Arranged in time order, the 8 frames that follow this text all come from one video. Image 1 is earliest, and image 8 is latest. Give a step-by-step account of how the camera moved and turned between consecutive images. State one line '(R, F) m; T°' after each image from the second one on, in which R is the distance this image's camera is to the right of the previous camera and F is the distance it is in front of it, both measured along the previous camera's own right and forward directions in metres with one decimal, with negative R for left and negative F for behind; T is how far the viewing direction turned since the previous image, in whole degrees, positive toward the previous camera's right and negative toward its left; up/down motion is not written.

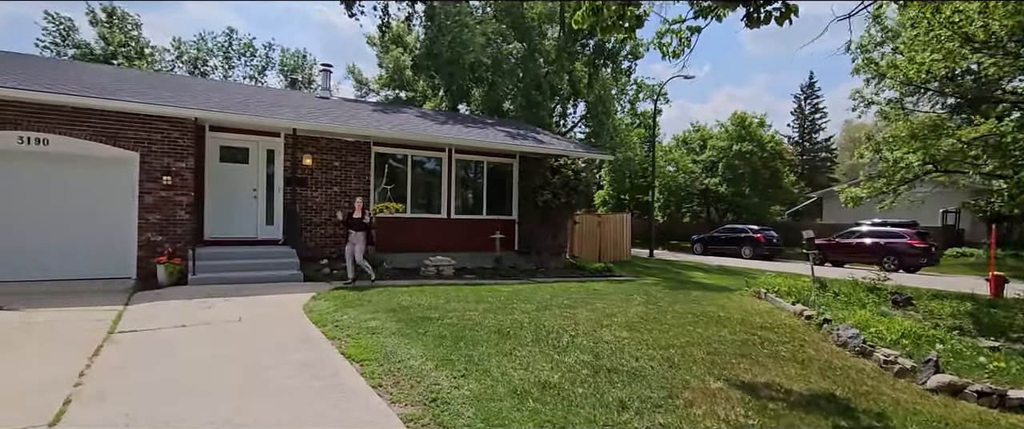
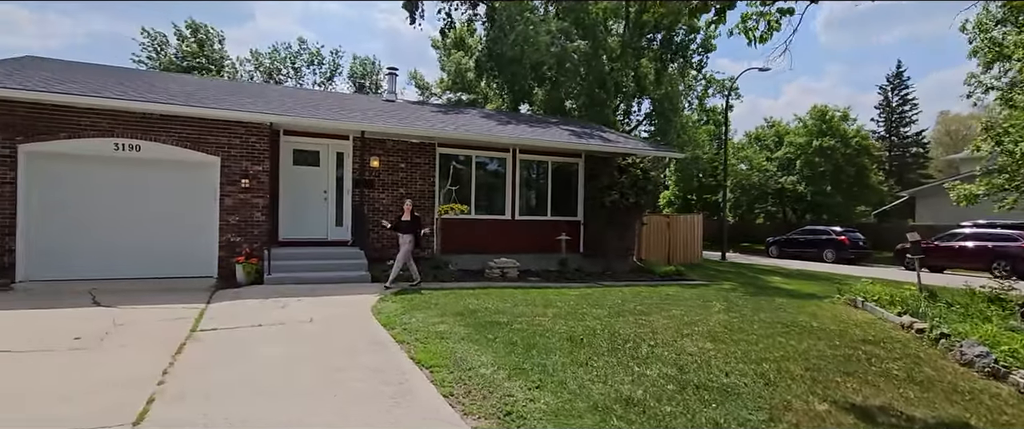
(-0.2, +0.3) m; -7°
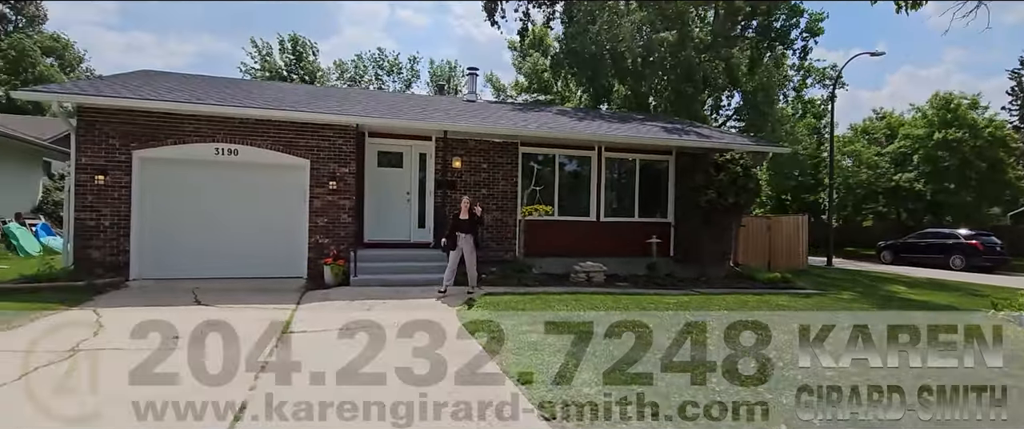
(-0.3, +0.5) m; -8°
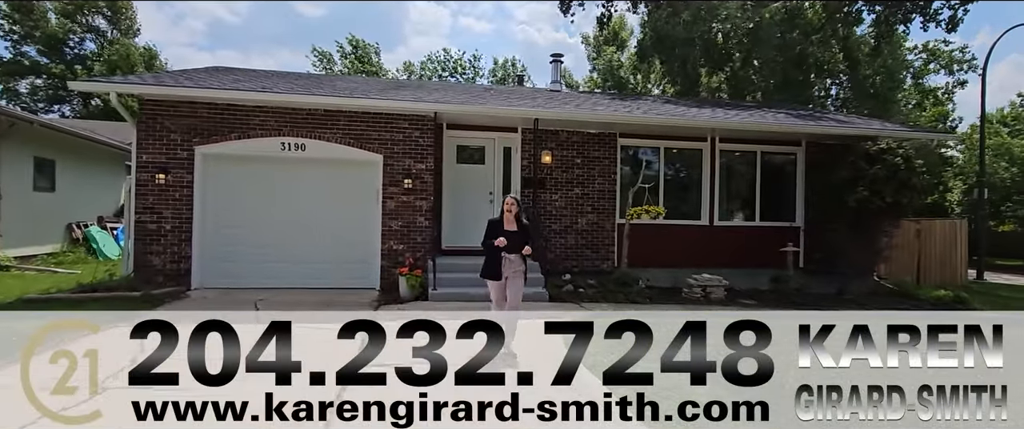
(-0.7, +1.6) m; -7°
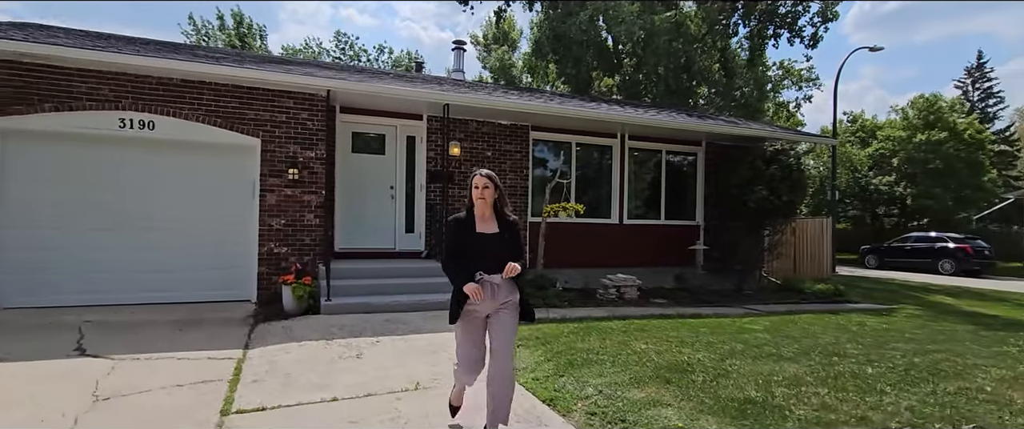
(-0.4, +0.9) m; +13°
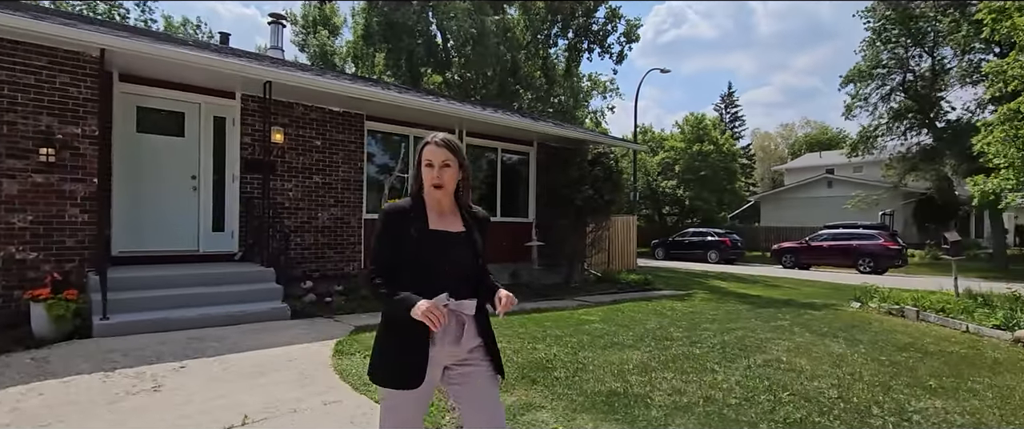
(-0.3, +0.4) m; +20°
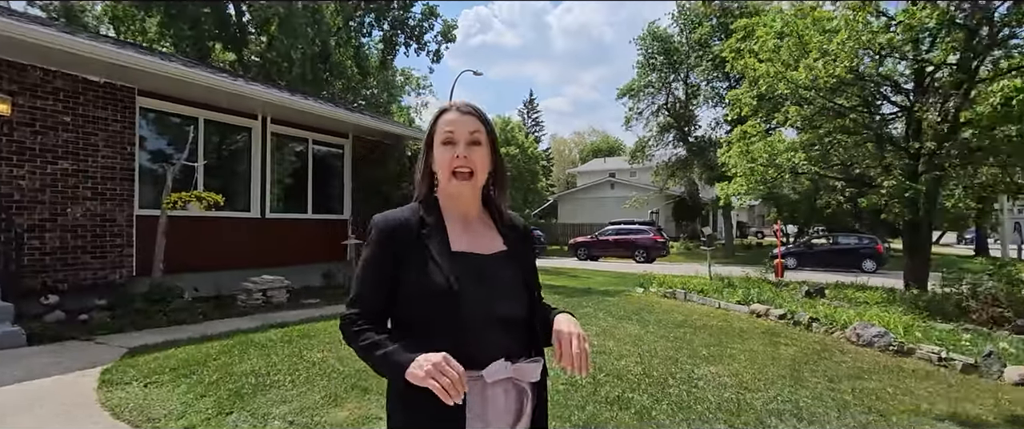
(-0.2, +0.2) m; +21°
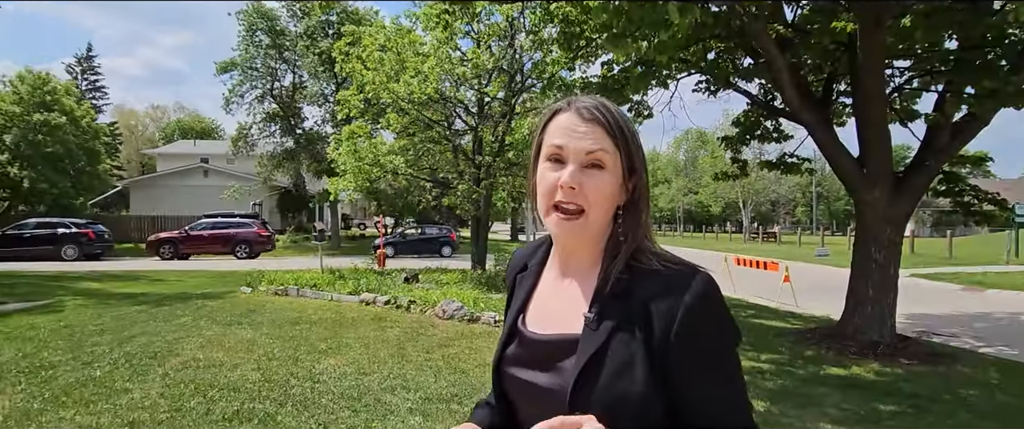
(-0.2, -0.1) m; +42°
